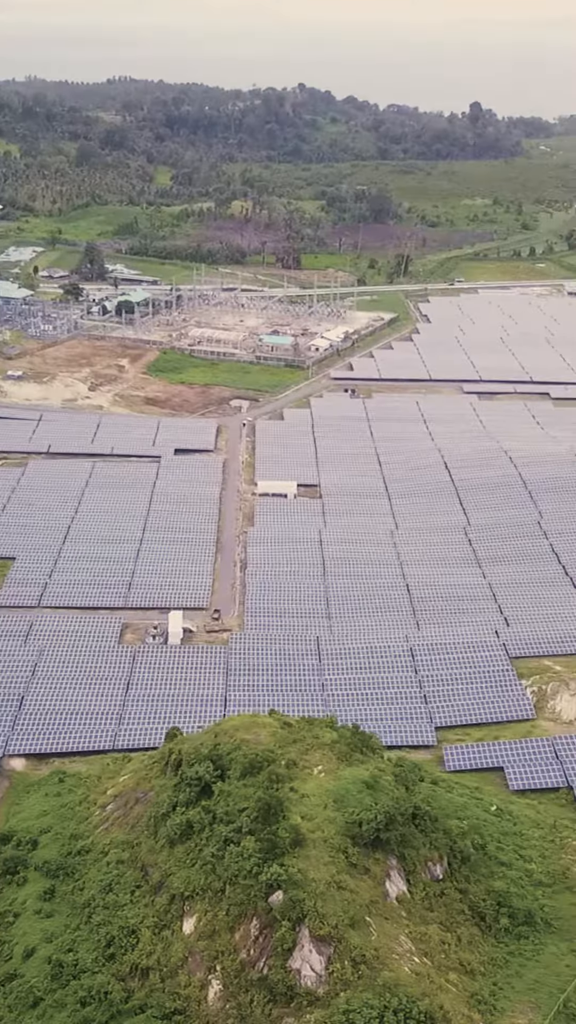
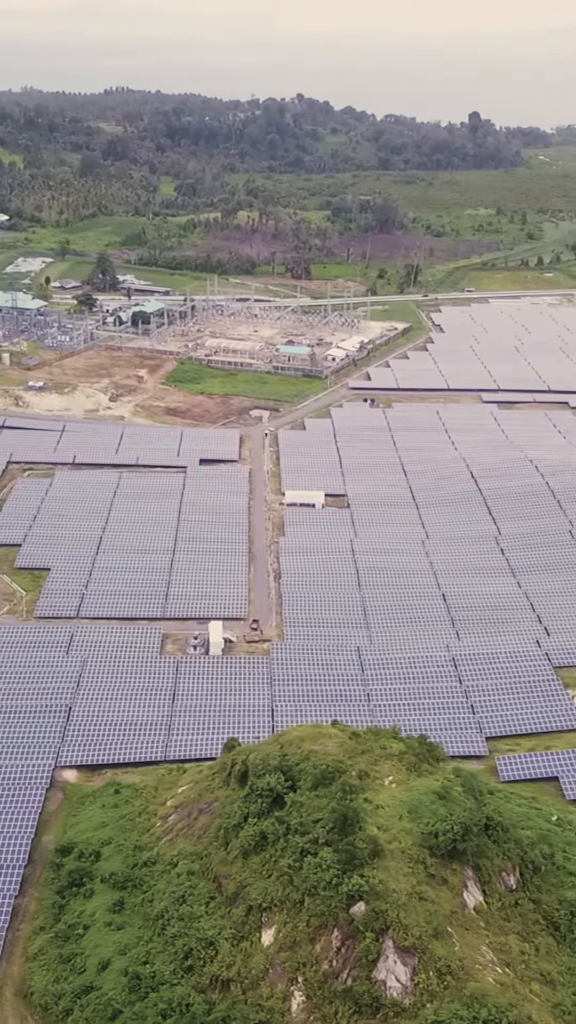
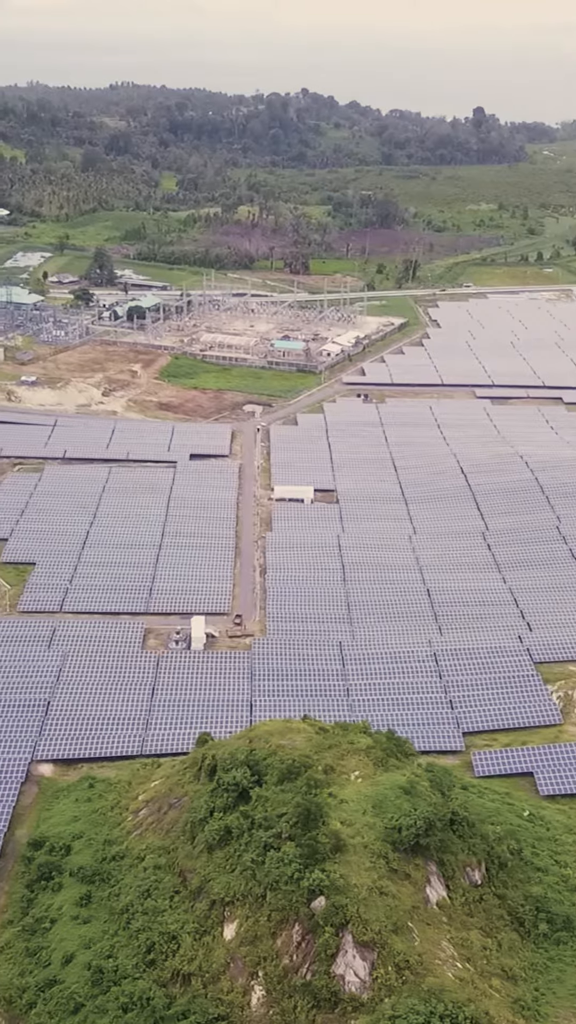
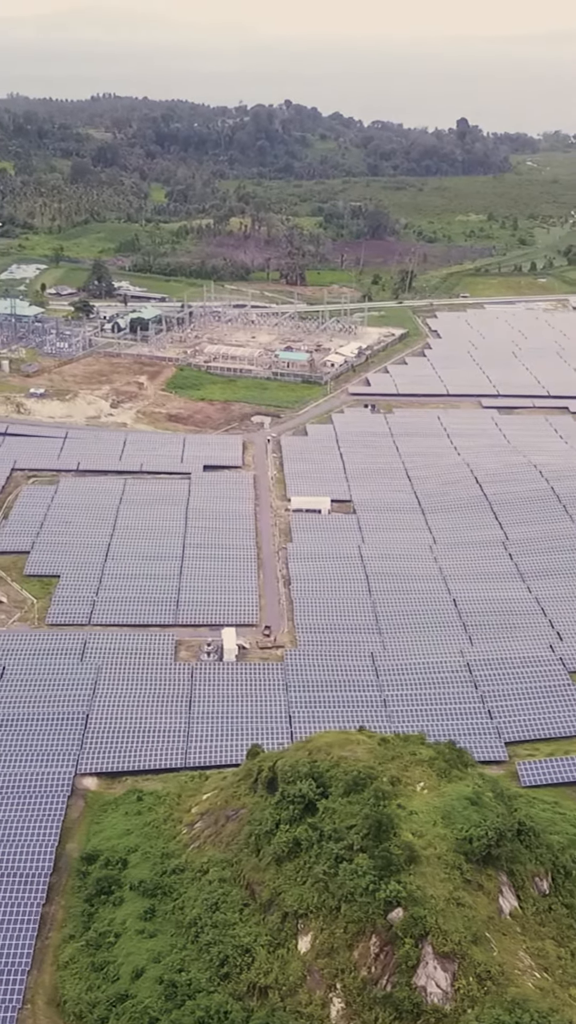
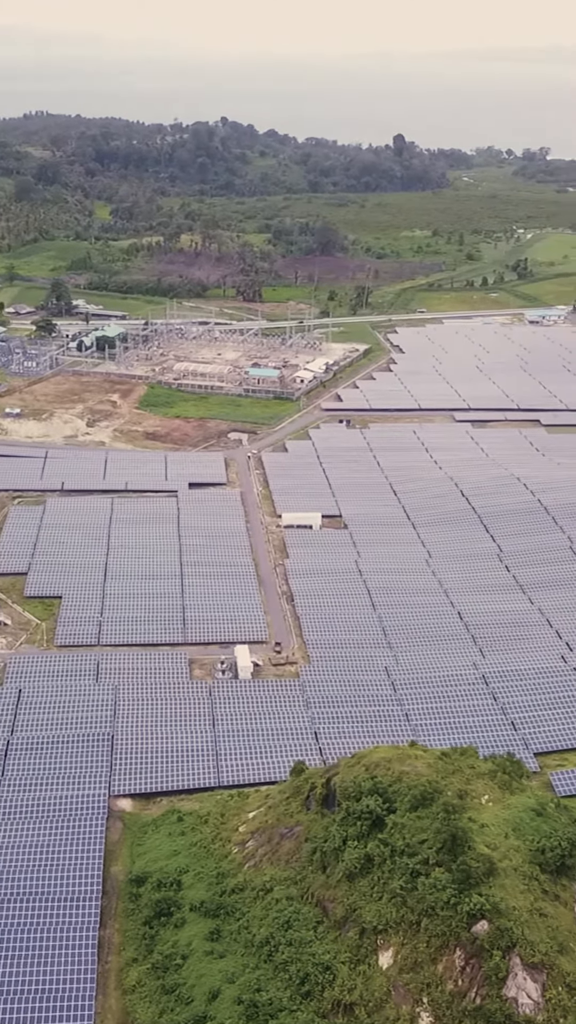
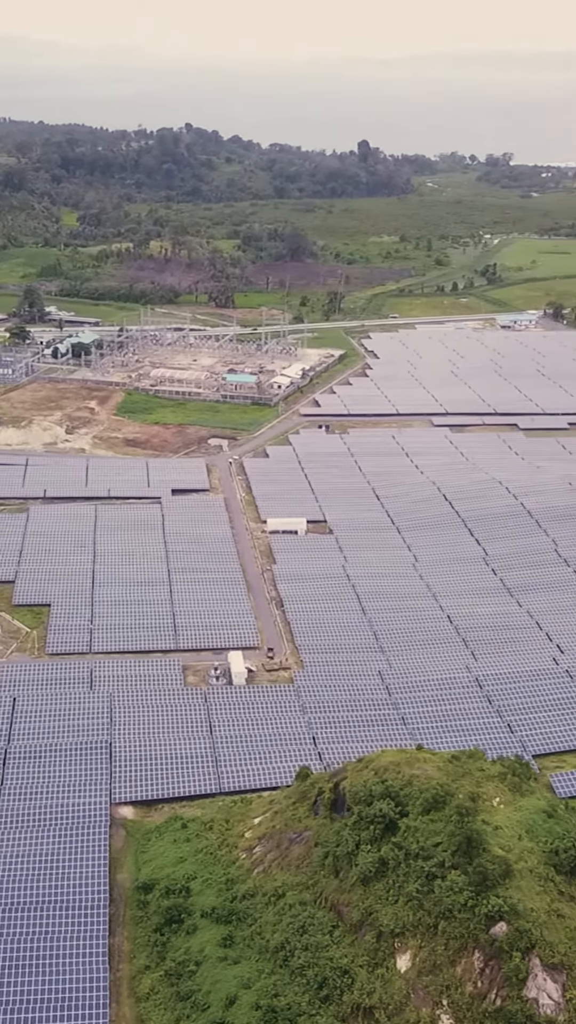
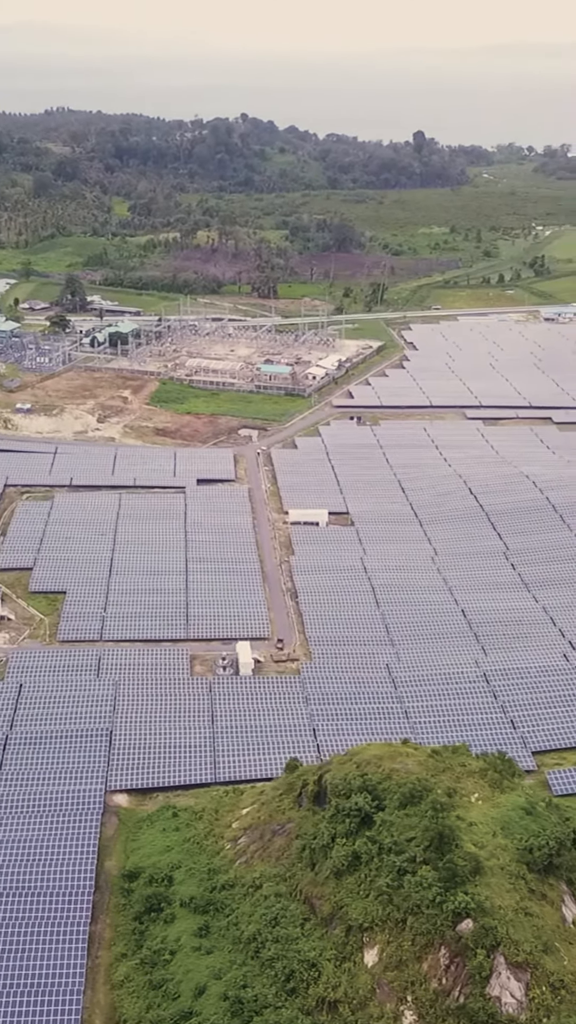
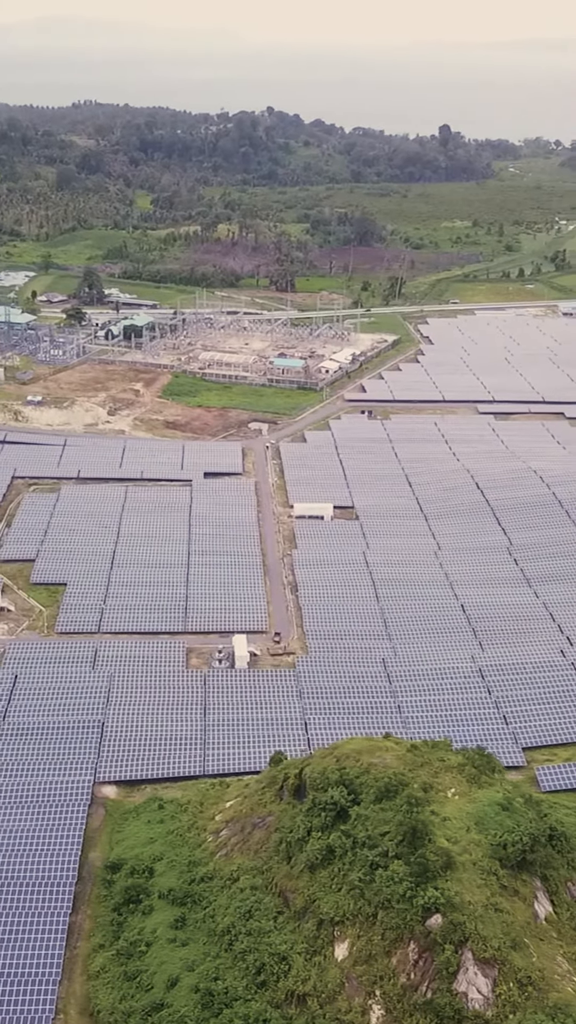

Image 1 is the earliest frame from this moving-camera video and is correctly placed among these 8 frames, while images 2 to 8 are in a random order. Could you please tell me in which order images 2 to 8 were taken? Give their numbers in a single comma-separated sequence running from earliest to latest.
3, 2, 4, 8, 7, 5, 6
